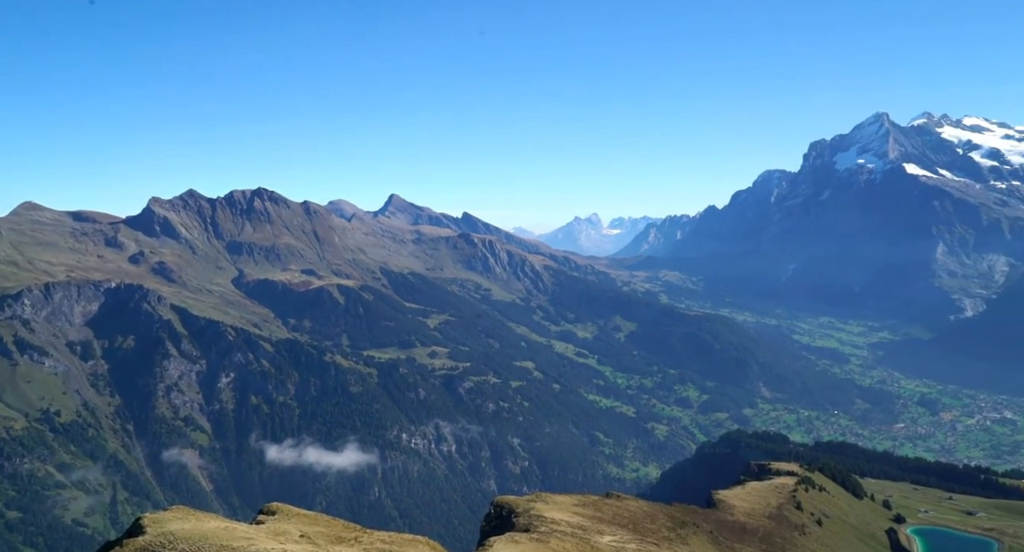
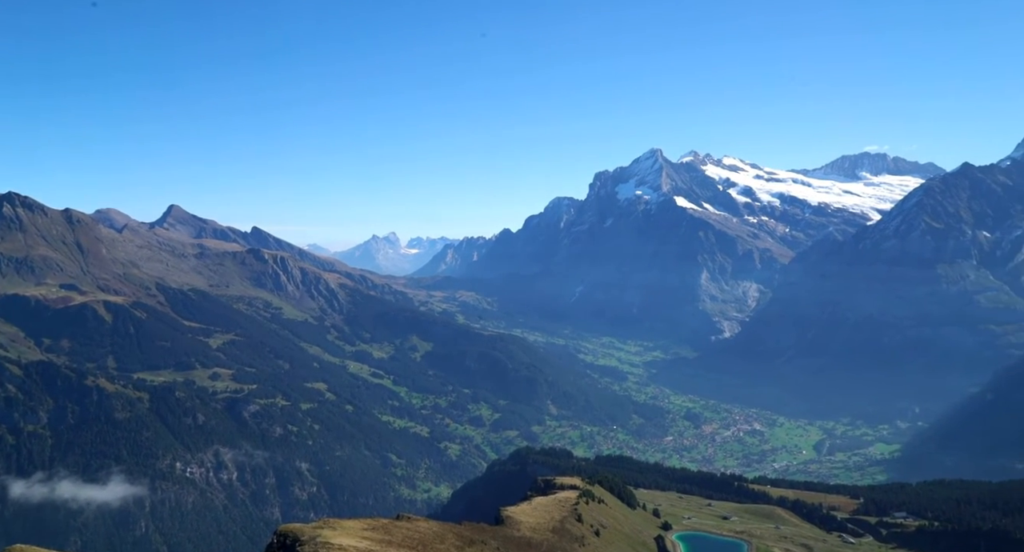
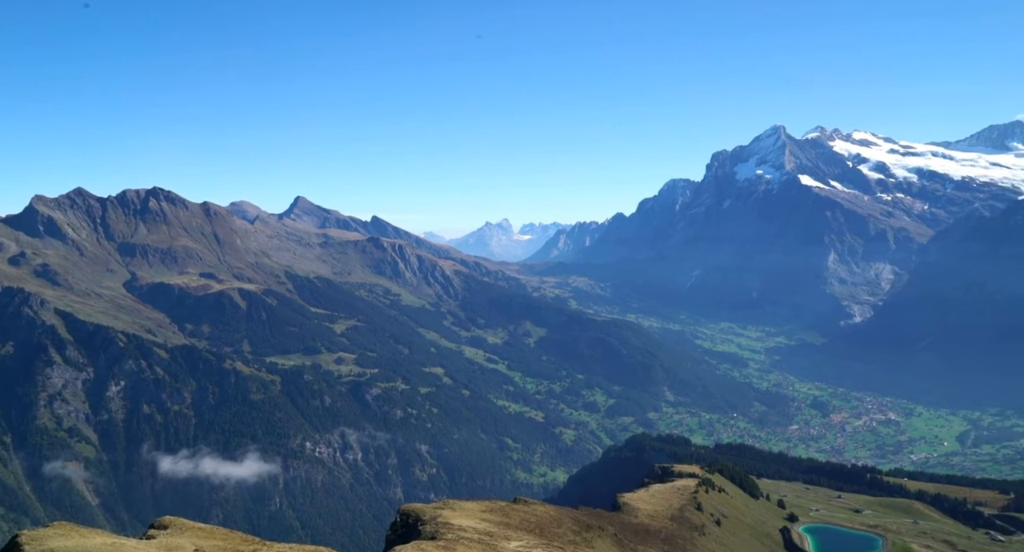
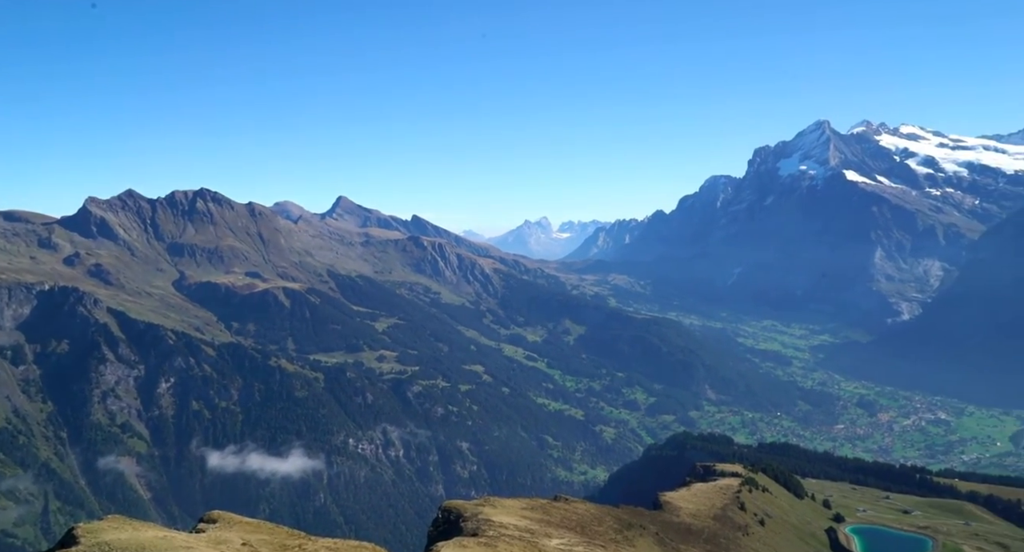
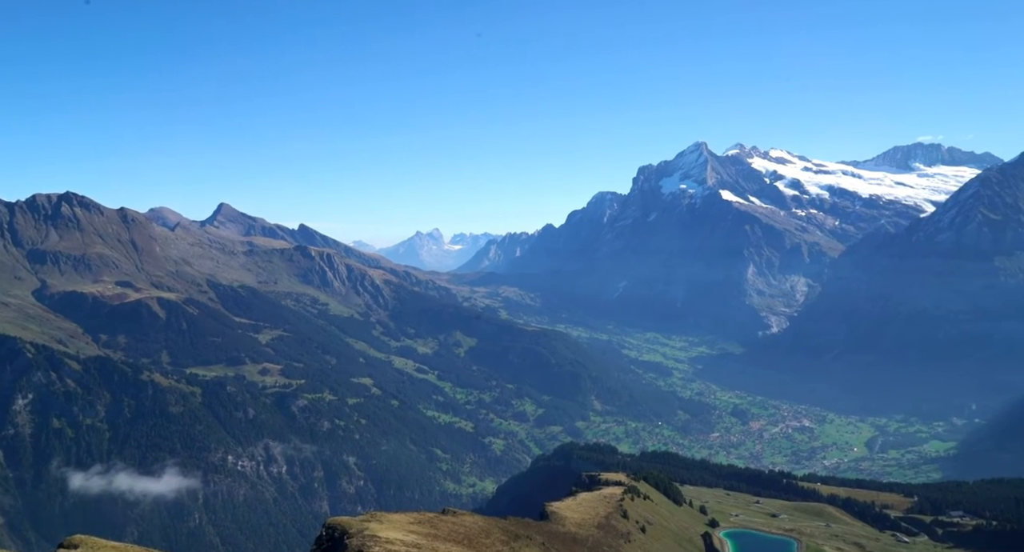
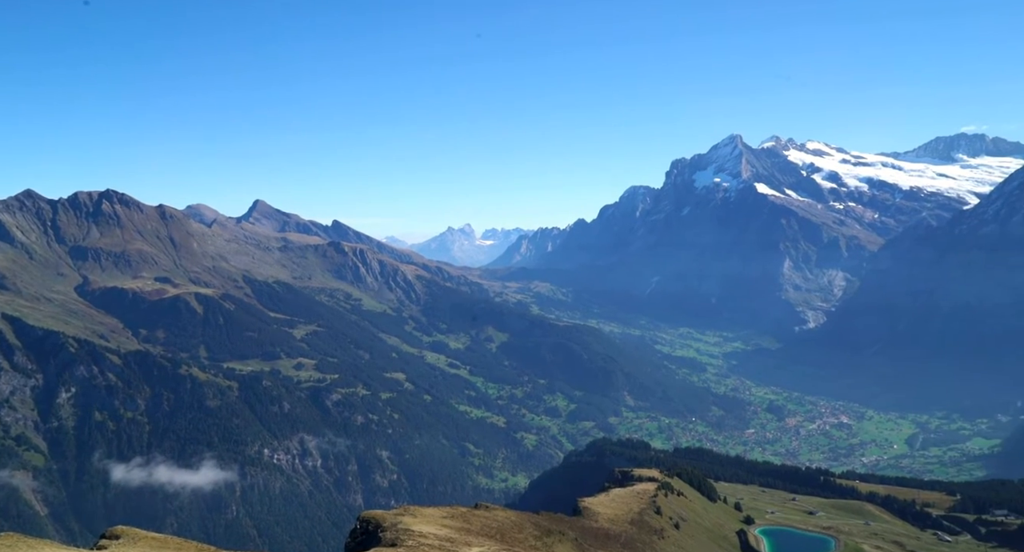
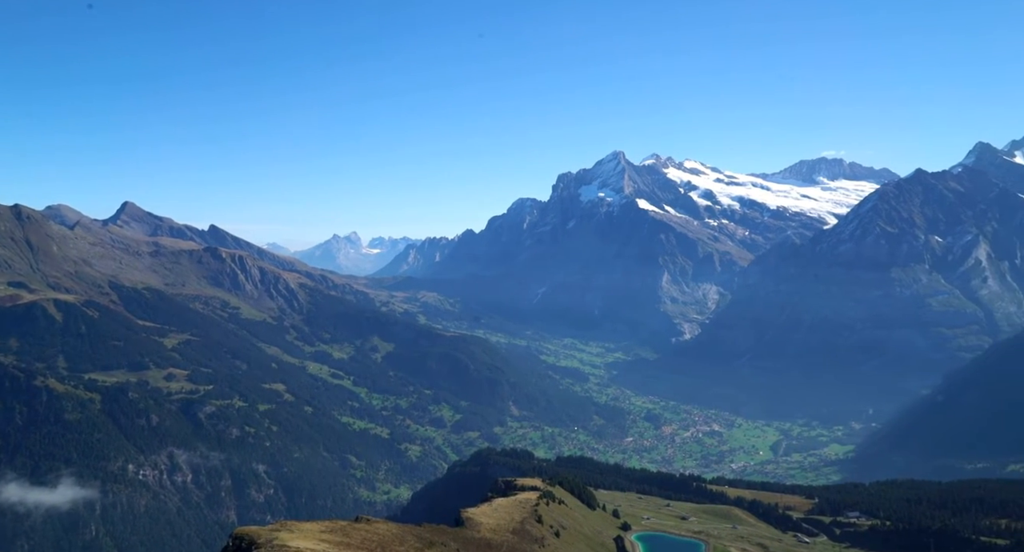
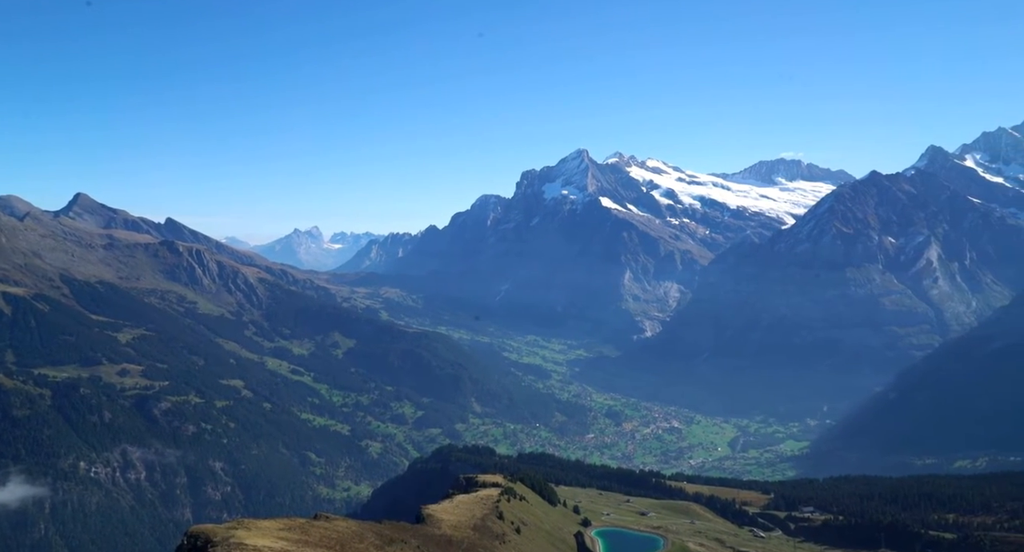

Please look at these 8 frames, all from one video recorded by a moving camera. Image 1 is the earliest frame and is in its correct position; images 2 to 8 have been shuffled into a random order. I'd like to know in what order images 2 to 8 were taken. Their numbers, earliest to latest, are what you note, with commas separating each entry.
4, 3, 6, 5, 2, 7, 8
